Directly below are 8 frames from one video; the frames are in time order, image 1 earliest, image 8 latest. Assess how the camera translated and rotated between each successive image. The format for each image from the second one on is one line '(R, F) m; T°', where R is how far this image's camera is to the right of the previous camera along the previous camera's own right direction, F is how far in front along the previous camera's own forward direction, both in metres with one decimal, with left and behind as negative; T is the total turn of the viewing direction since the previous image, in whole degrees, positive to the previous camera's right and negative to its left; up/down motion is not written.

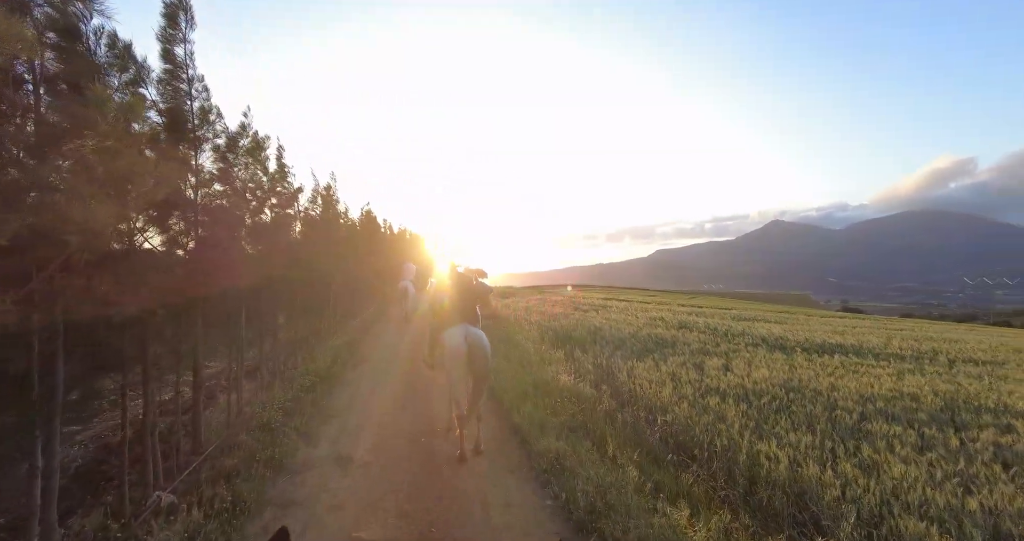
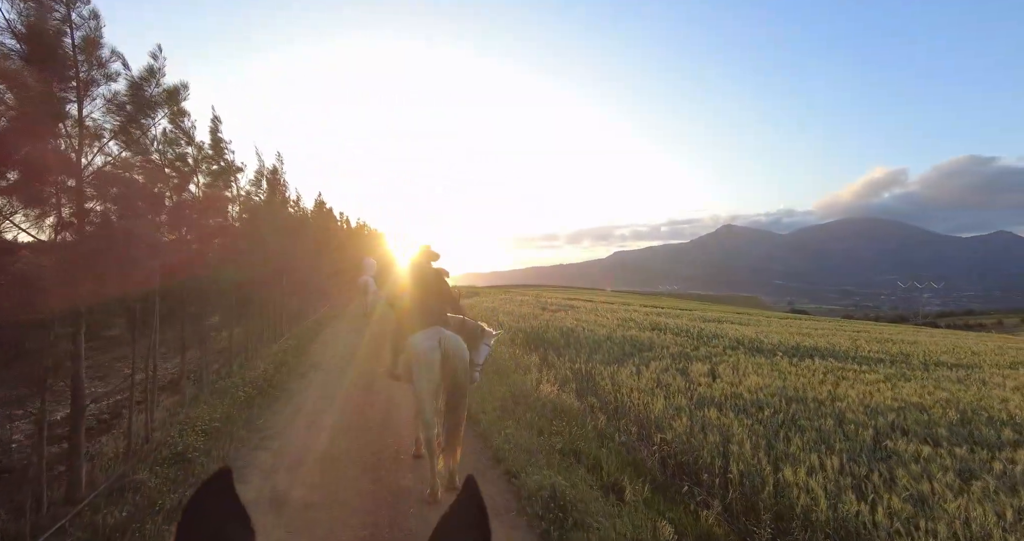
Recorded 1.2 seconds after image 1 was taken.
(-0.3, +1.3) m; +5°
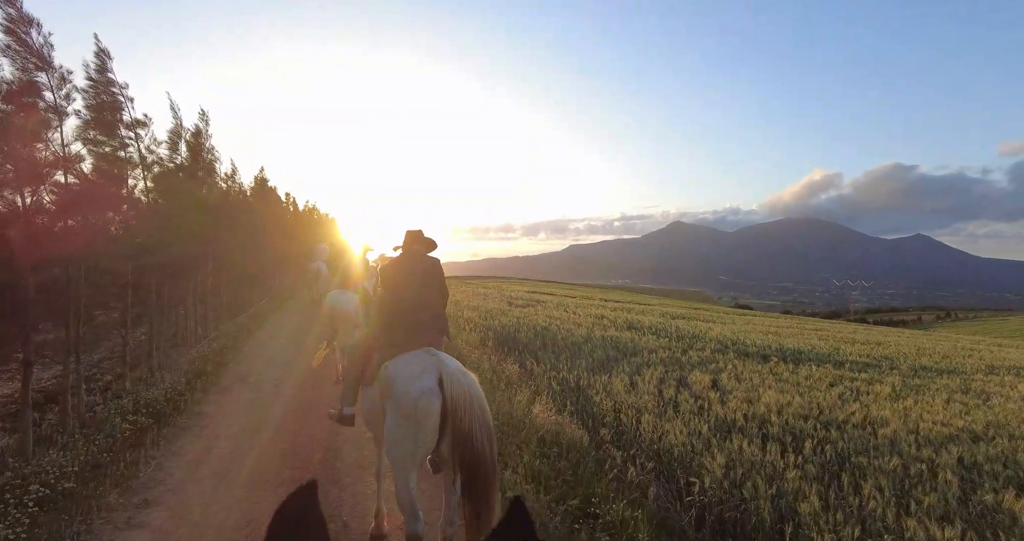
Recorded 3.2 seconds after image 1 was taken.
(-0.5, +2.0) m; +5°
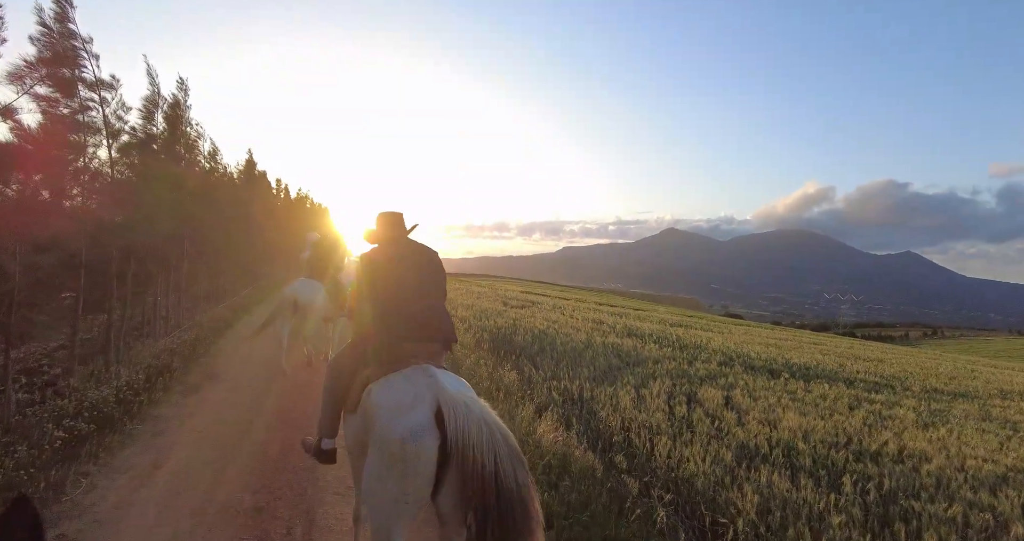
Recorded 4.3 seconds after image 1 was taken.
(-0.2, +0.9) m; +1°
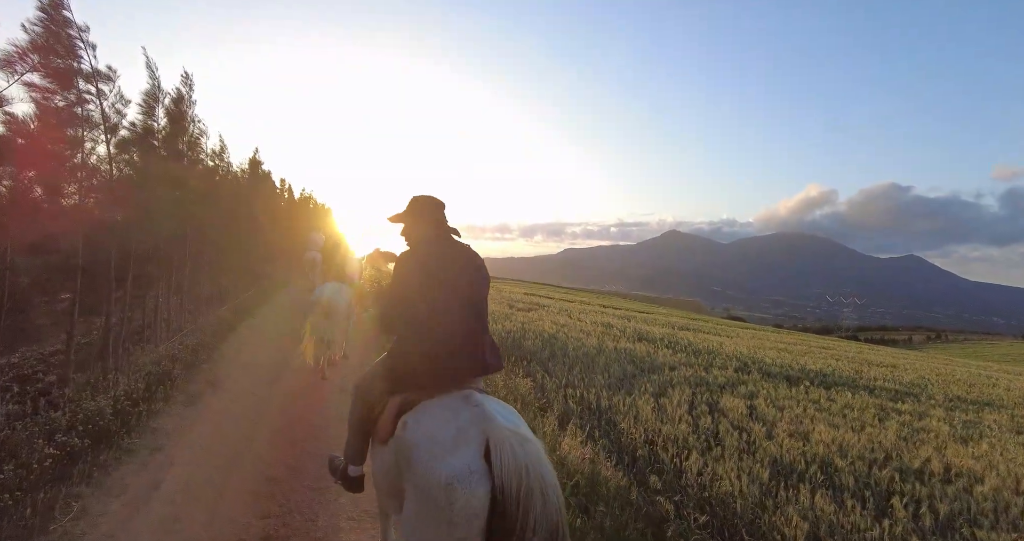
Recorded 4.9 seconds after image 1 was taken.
(-0.3, +0.4) m; 0°
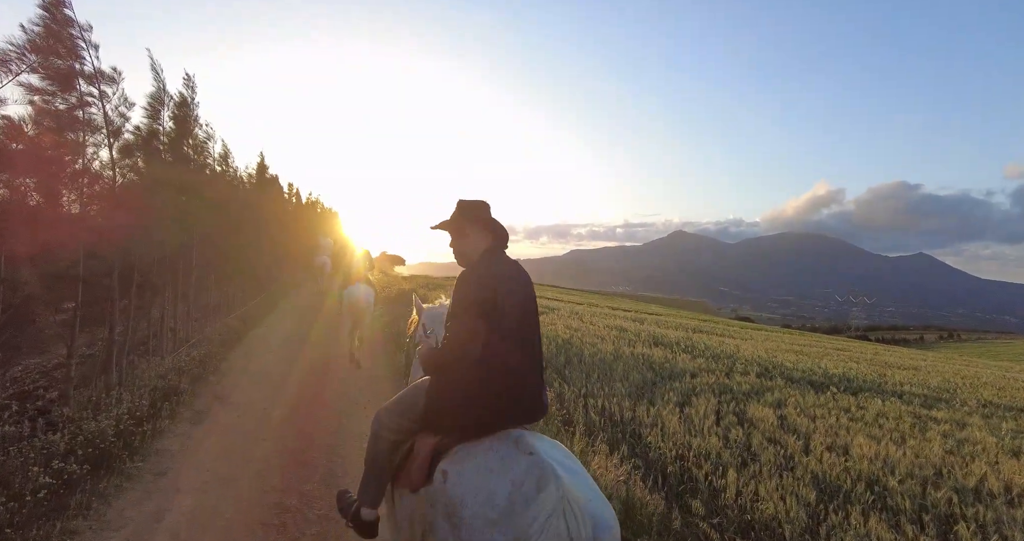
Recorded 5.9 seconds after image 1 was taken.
(-0.3, +0.4) m; -1°
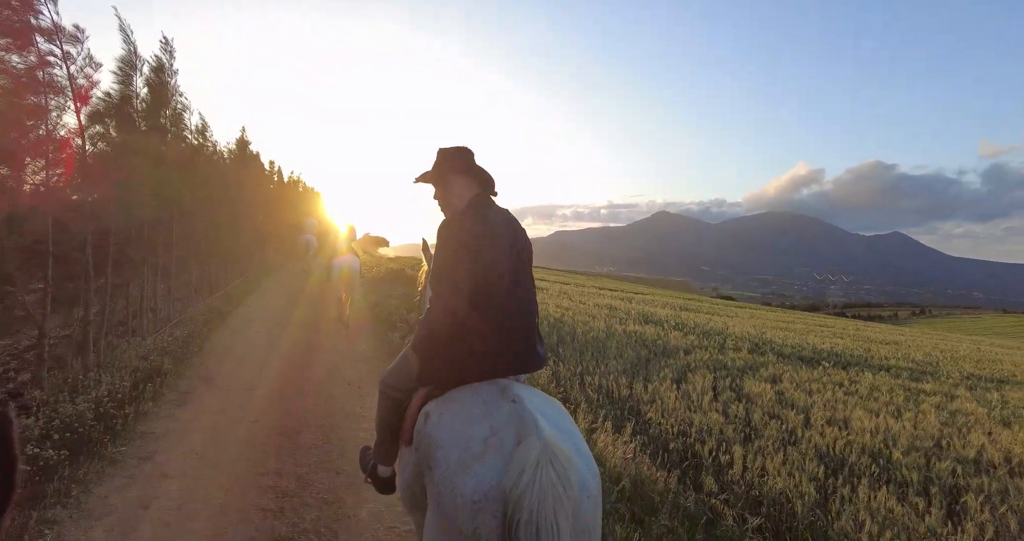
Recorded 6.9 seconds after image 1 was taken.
(-0.2, +0.3) m; +2°
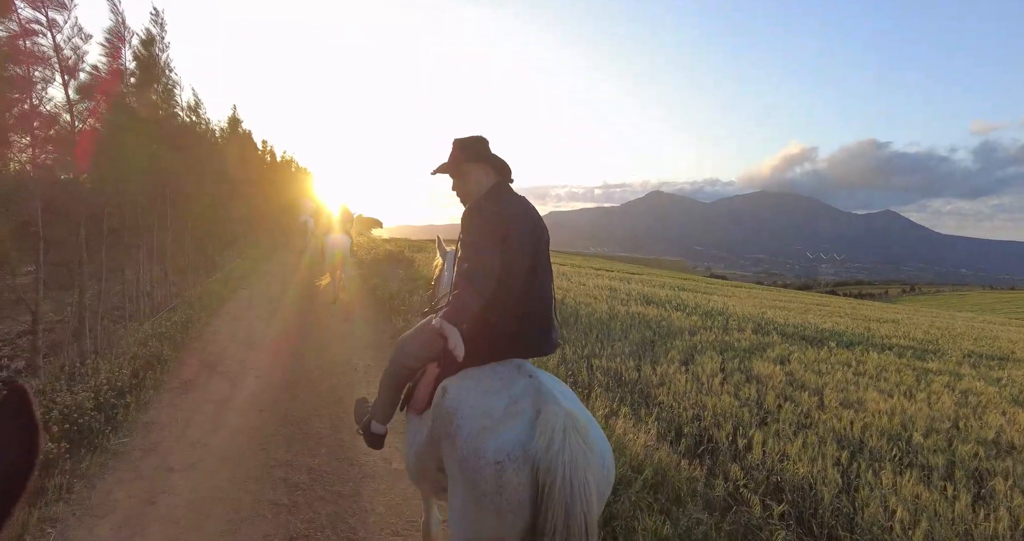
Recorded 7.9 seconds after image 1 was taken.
(-0.3, +0.3) m; +1°
